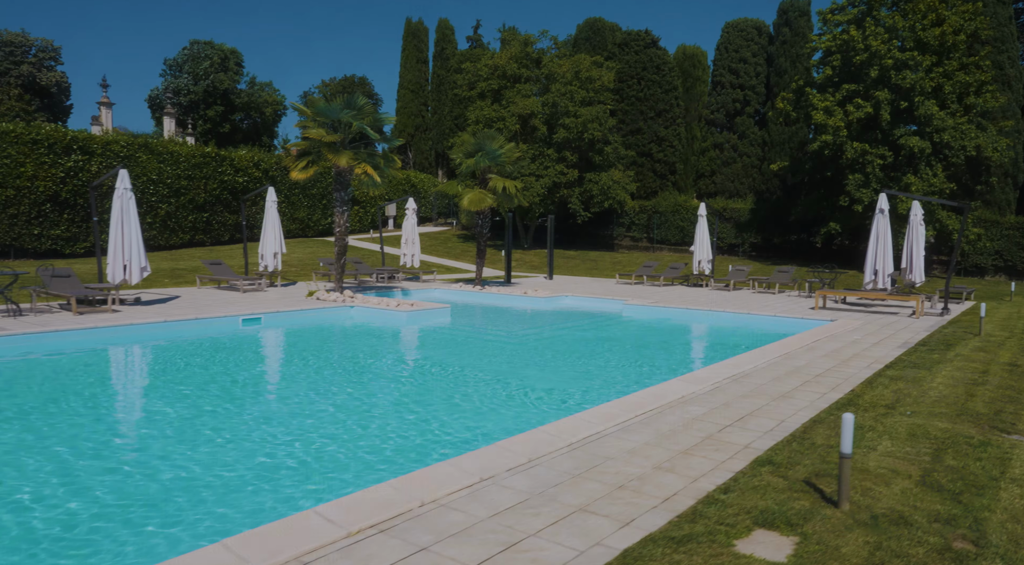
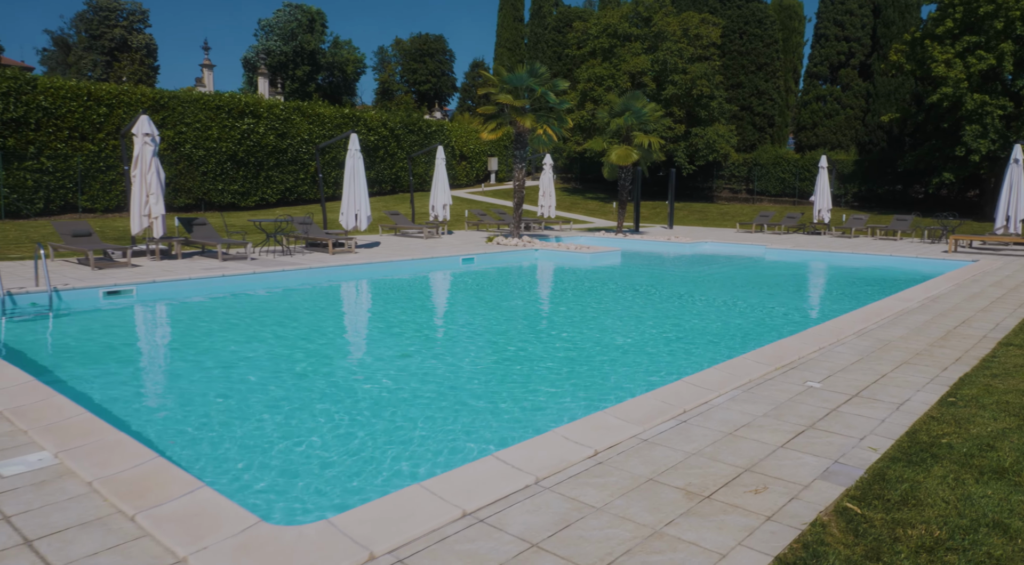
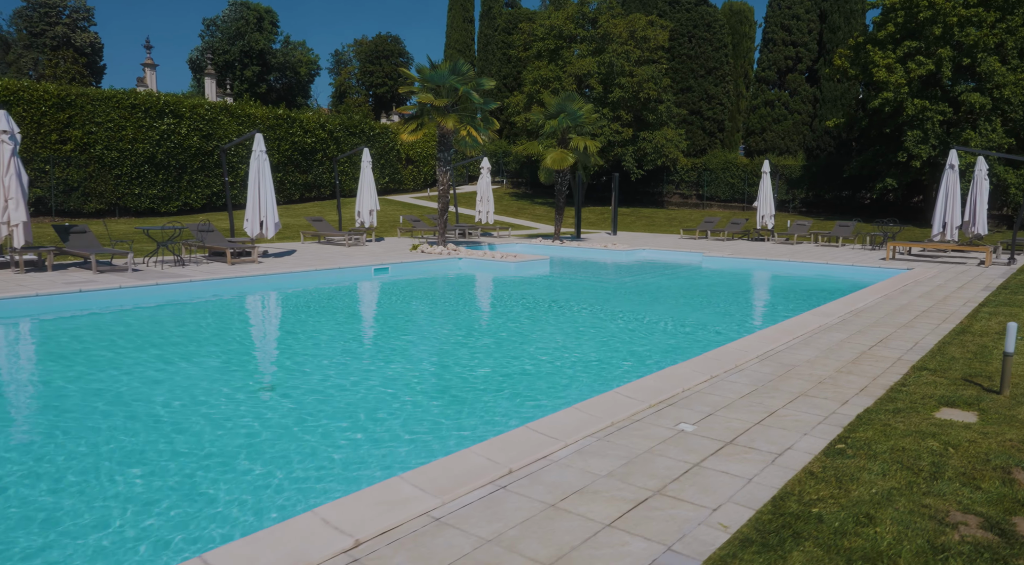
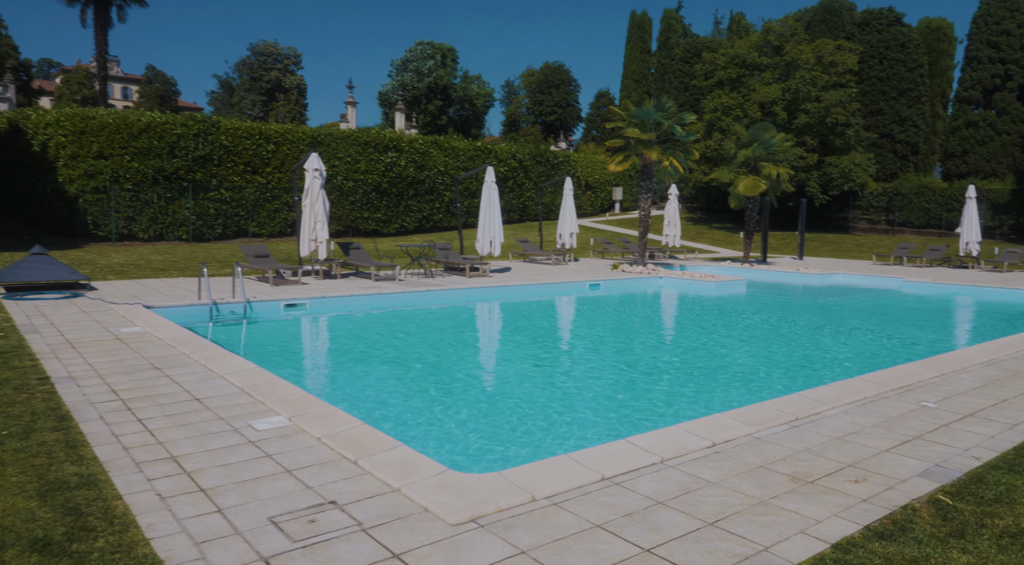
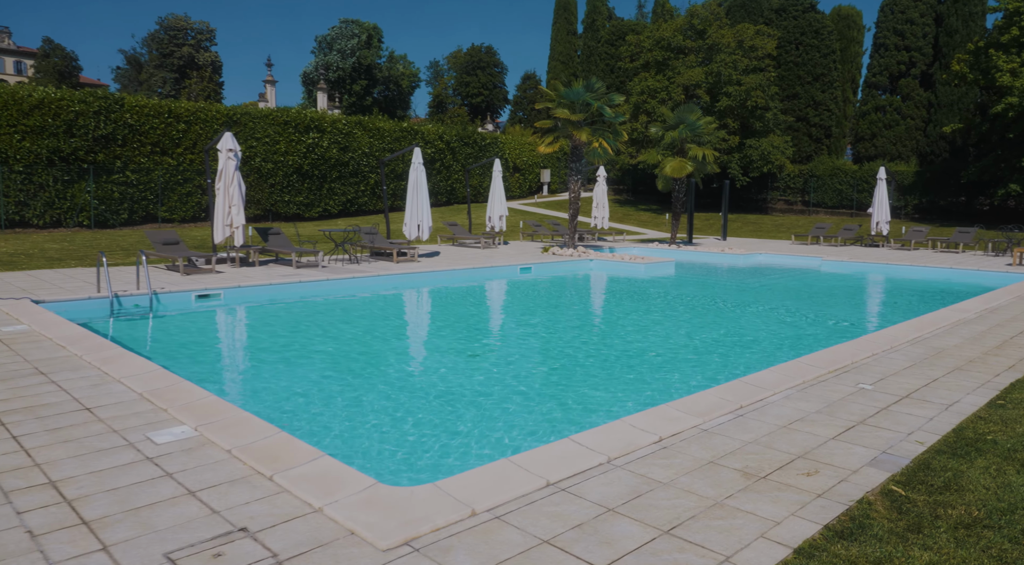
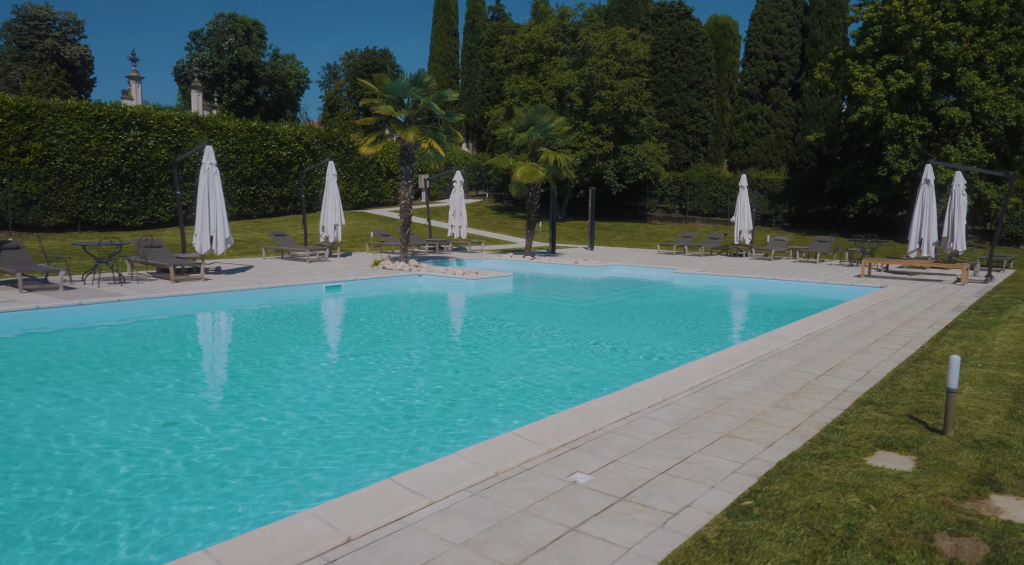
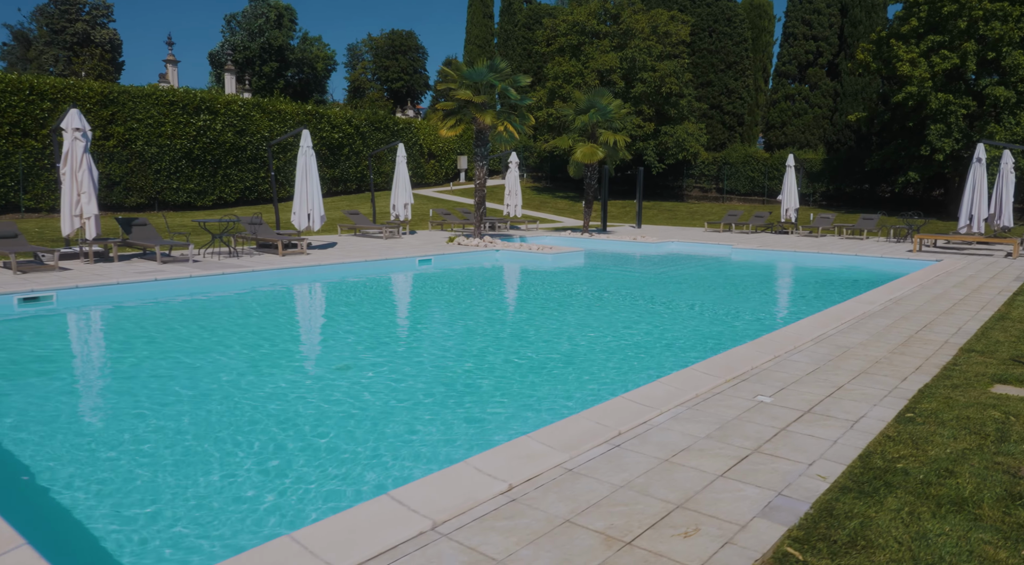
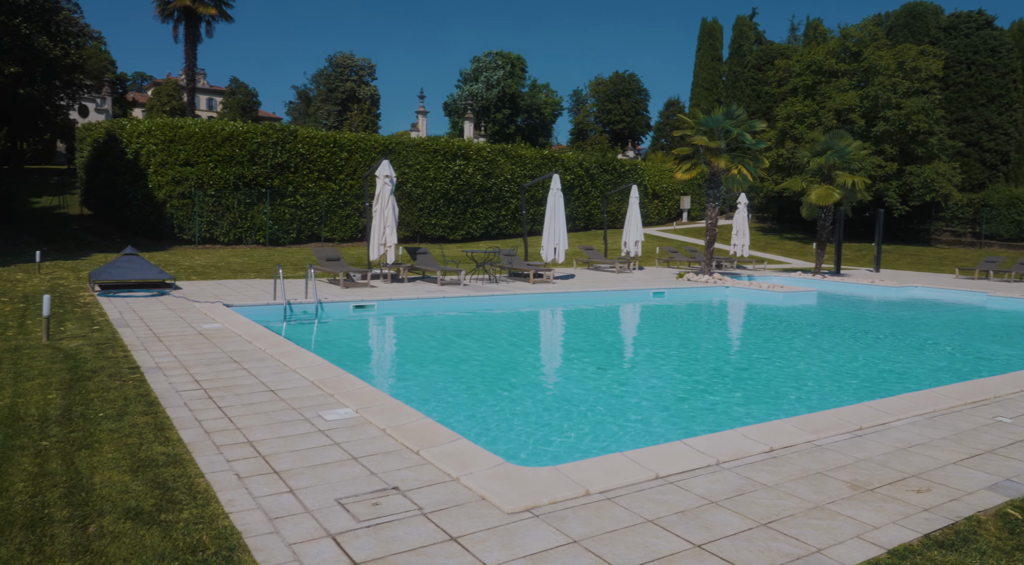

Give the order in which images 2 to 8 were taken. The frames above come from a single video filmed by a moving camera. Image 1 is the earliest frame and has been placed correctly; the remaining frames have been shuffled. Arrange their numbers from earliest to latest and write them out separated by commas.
6, 3, 7, 2, 5, 4, 8
